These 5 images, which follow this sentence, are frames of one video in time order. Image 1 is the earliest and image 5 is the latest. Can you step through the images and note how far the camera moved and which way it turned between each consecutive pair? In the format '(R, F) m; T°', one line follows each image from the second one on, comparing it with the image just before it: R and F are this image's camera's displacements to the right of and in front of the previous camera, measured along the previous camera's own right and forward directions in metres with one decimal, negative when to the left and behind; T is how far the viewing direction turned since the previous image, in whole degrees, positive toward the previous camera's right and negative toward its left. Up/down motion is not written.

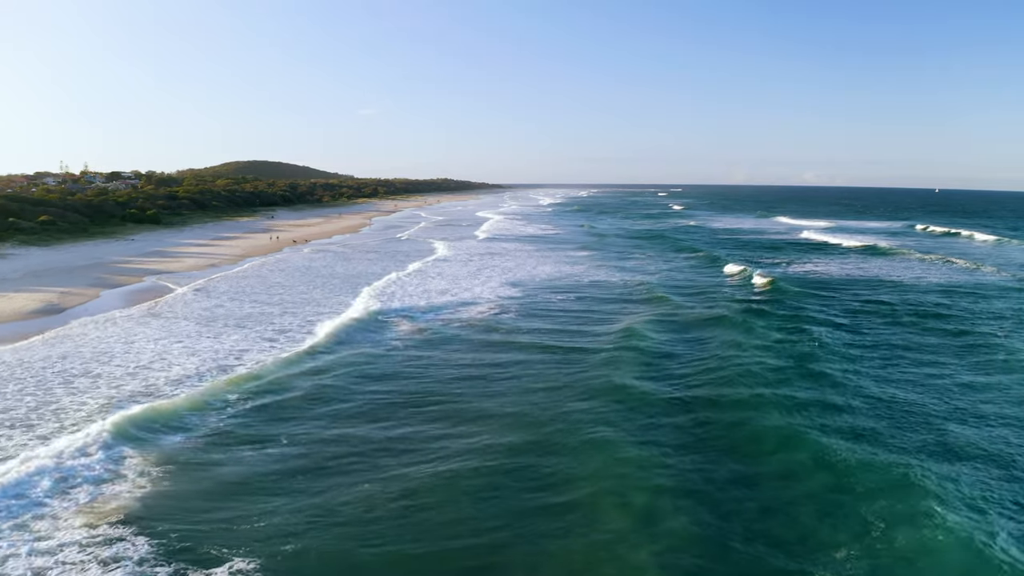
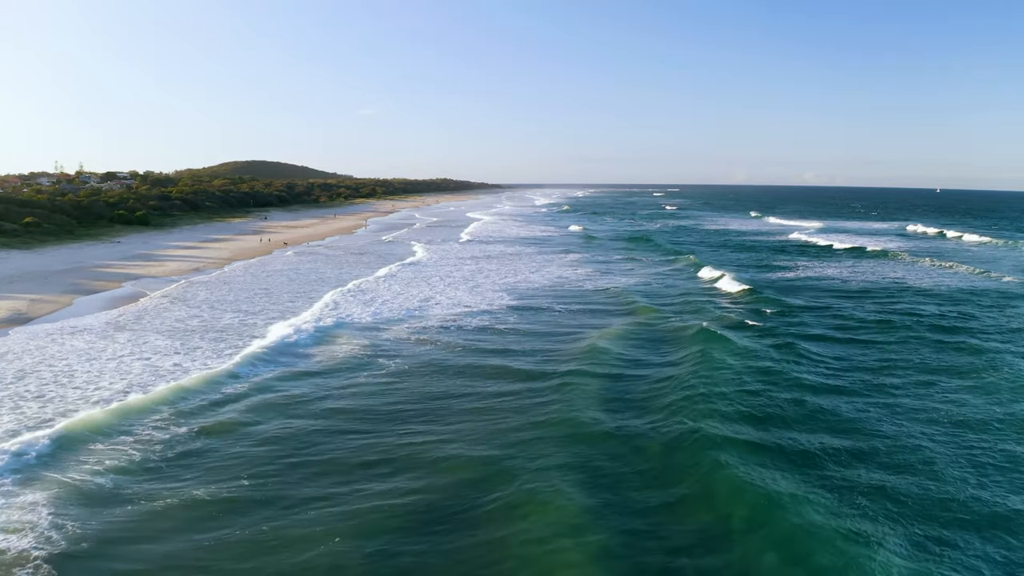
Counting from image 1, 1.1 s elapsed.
(+0.2, +1.3) m; 0°
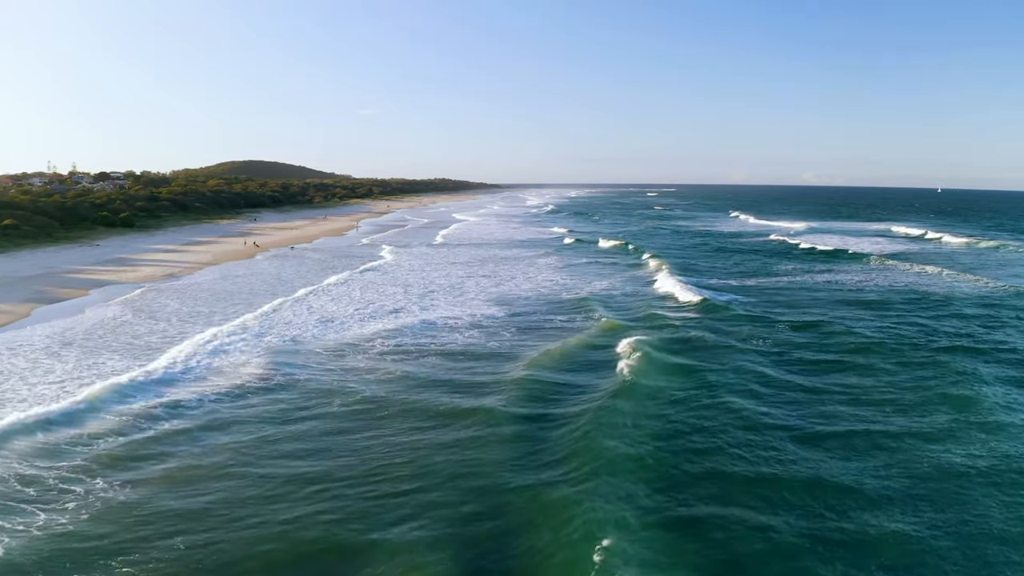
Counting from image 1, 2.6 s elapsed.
(+0.3, +1.7) m; 0°
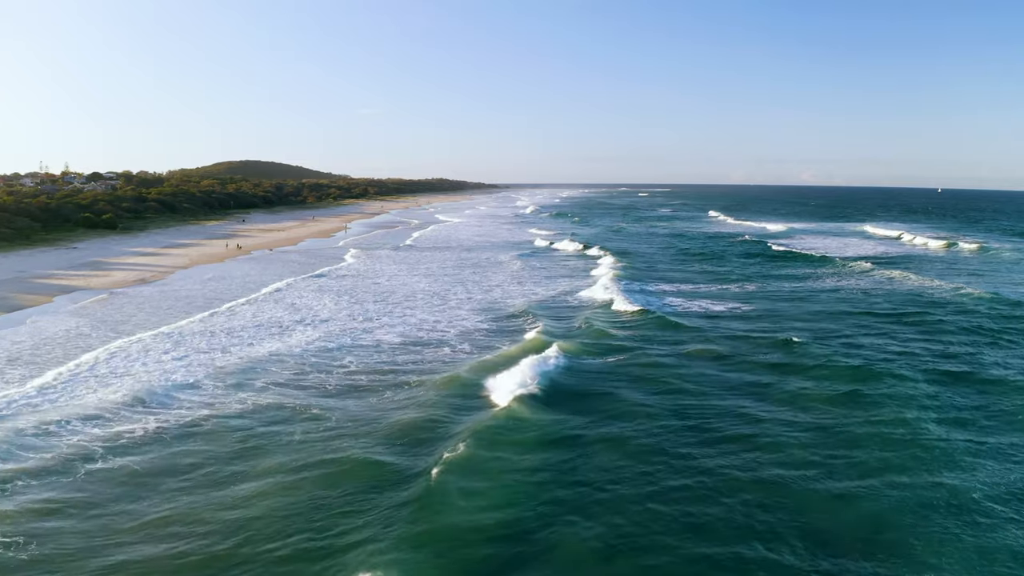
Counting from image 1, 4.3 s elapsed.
(+0.7, +1.0) m; 0°
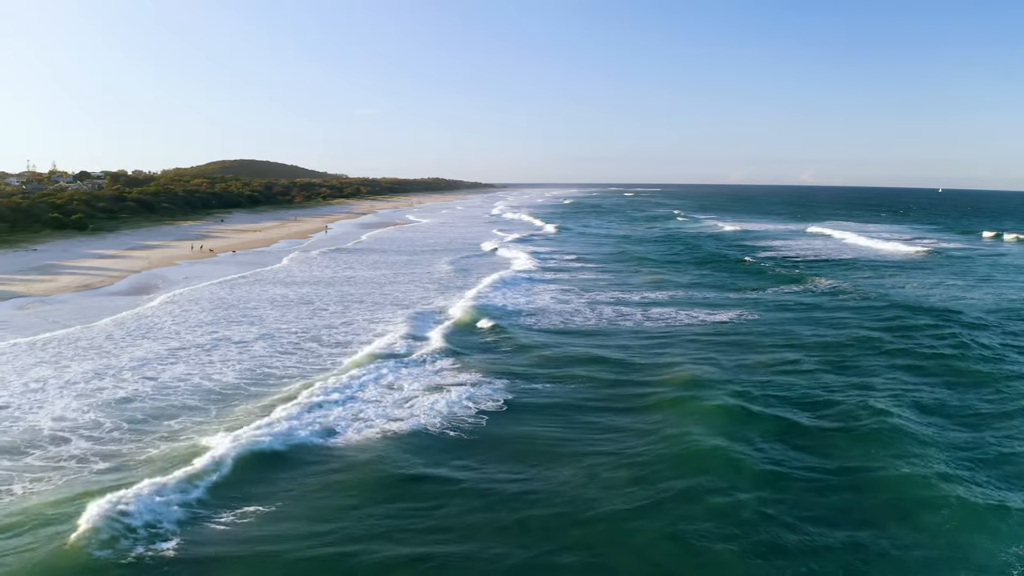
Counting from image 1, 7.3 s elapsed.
(+1.3, +1.7) m; 0°
